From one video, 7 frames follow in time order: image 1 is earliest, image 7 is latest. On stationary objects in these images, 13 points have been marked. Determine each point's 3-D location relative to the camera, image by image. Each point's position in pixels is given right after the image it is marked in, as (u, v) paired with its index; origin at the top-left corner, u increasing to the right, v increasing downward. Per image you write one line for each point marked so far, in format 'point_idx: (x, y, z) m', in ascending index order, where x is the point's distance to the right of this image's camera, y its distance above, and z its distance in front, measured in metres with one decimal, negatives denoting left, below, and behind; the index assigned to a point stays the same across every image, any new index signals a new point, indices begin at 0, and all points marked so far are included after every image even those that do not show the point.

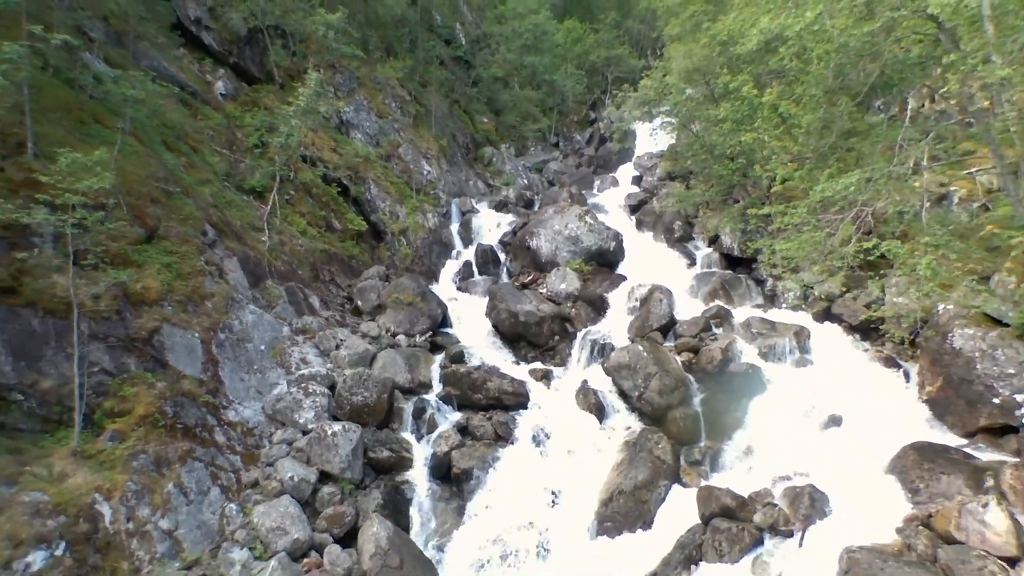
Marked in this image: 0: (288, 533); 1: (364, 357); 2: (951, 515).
0: (-3.1, -3.4, +9.0) m
1: (-3.1, -1.4, +13.4) m
2: (+5.3, -2.7, +7.8) m
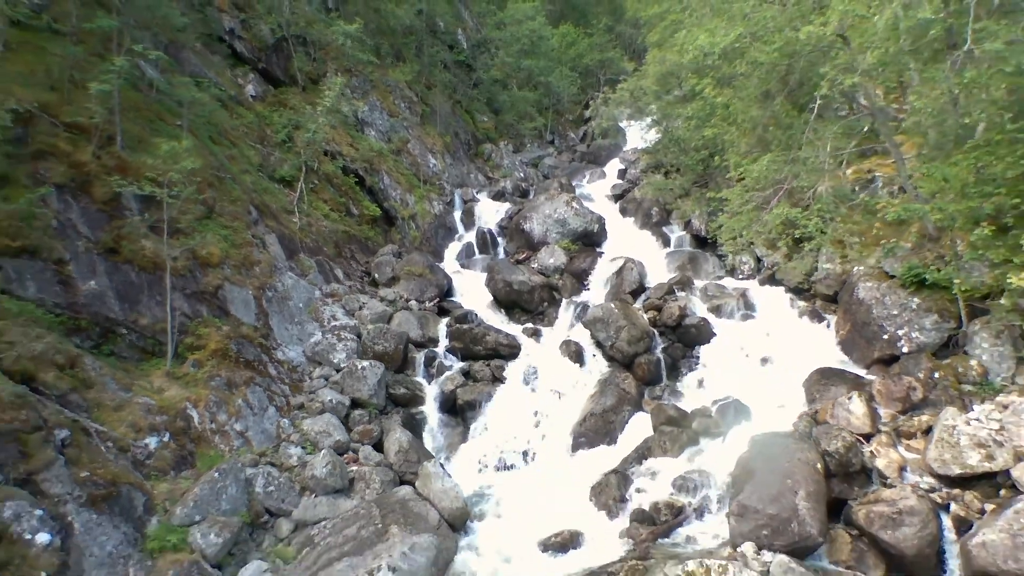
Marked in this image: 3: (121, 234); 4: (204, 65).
0: (-3.3, -2.7, +11.7) m
1: (-3.2, -0.7, +16.0) m
2: (+5.1, -1.9, +10.4) m
3: (-7.3, +1.0, +12.0) m
4: (-9.3, +6.8, +19.5) m
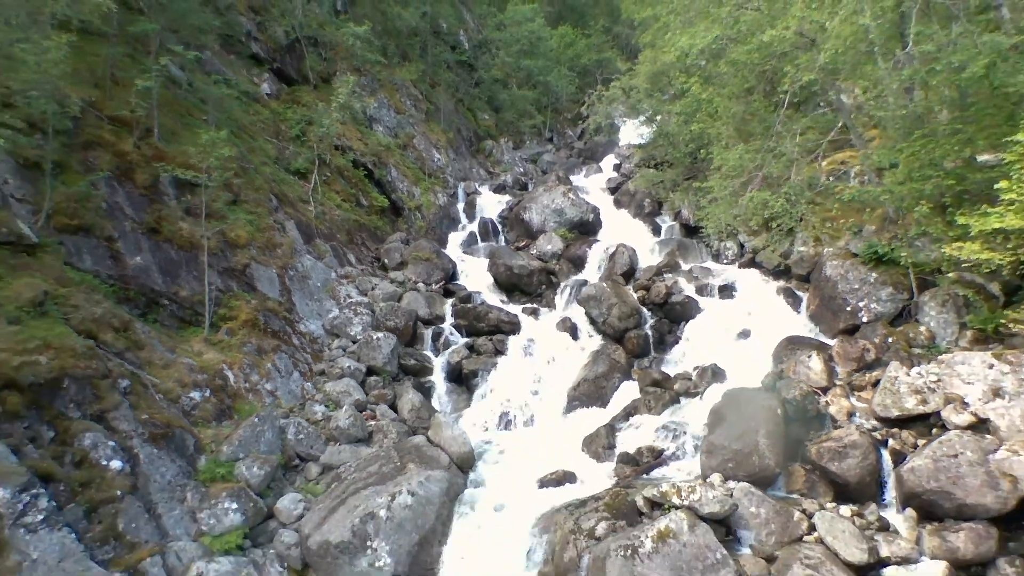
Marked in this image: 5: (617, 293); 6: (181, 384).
0: (-3.3, -2.2, +13.0) m
1: (-3.2, -0.2, +17.4) m
2: (+5.1, -1.4, +11.8) m
3: (-7.3, +1.5, +13.4) m
4: (-9.3, +7.3, +20.9) m
5: (+2.7, -0.1, +16.3) m
6: (-5.7, -1.6, +11.2) m
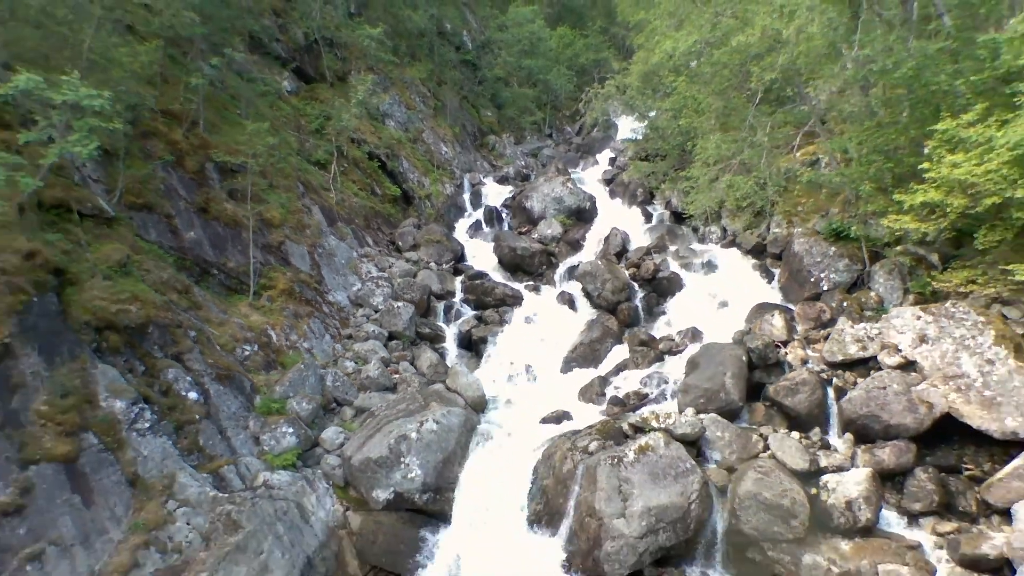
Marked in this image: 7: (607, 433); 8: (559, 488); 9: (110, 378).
0: (-3.1, -1.5, +14.9) m
1: (-3.1, +0.5, +19.3) m
2: (+5.3, -0.8, +13.7) m
3: (-7.2, +2.1, +15.3) m
4: (-9.2, +7.9, +22.7) m
5: (+2.8, +0.5, +18.2) m
6: (-5.6, -1.0, +13.1) m
7: (+1.7, -2.5, +11.2) m
8: (+0.8, -3.3, +10.9) m
9: (-5.8, -1.3, +9.4) m
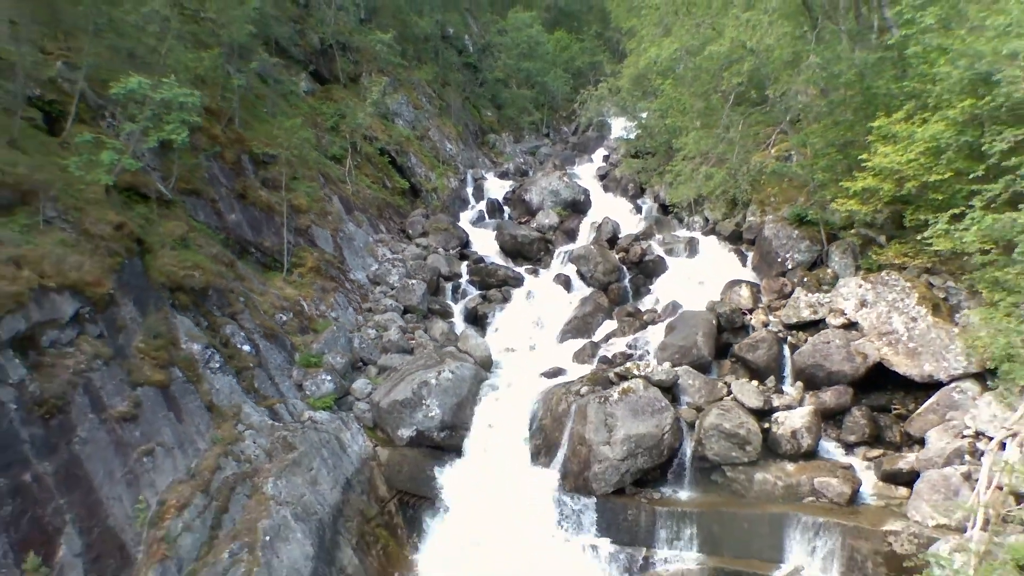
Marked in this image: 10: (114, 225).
0: (-3.1, -0.9, +16.9) m
1: (-3.0, +1.1, +21.3) m
2: (+5.3, -0.2, +15.8) m
3: (-7.1, +2.7, +17.3) m
4: (-9.1, +8.5, +24.7) m
5: (+2.8, +1.1, +20.2) m
6: (-5.5, -0.4, +15.1) m
7: (+1.7, -1.9, +13.2) m
8: (+0.9, -2.7, +12.9) m
9: (-5.7, -0.7, +11.4) m
10: (-6.8, +1.1, +11.0) m
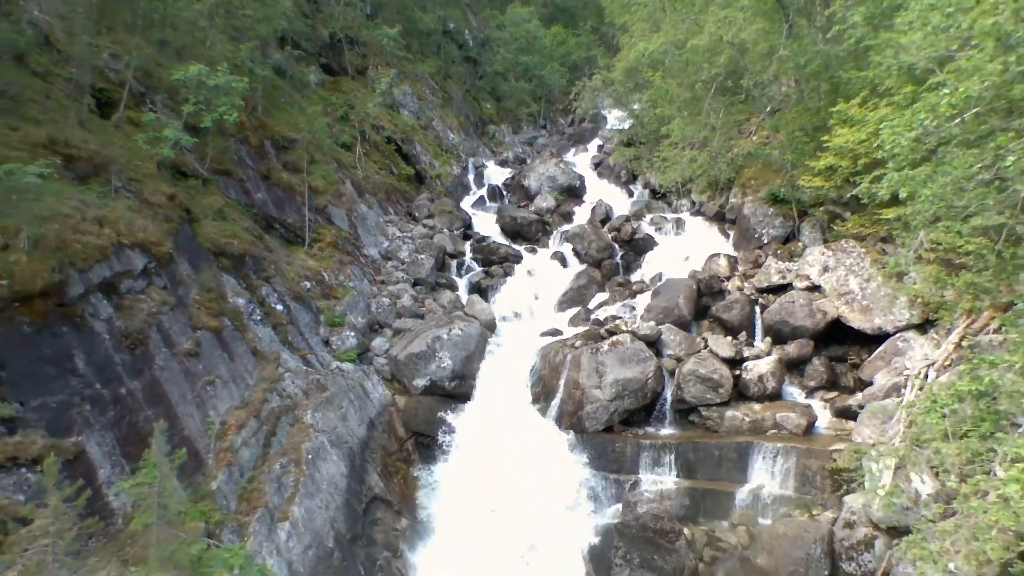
0: (-3.0, -0.1, +18.6) m
1: (-3.0, +1.9, +22.9) m
2: (+5.4, +0.6, +17.5) m
3: (-7.1, +3.5, +18.9) m
4: (-9.1, +9.4, +26.3) m
5: (+2.8, +1.9, +21.9) m
6: (-5.5, +0.4, +16.7) m
7: (+1.8, -1.1, +14.9) m
8: (+1.0, -1.9, +14.6) m
9: (-5.7, +0.1, +13.0) m
10: (-6.8, +1.8, +12.7) m
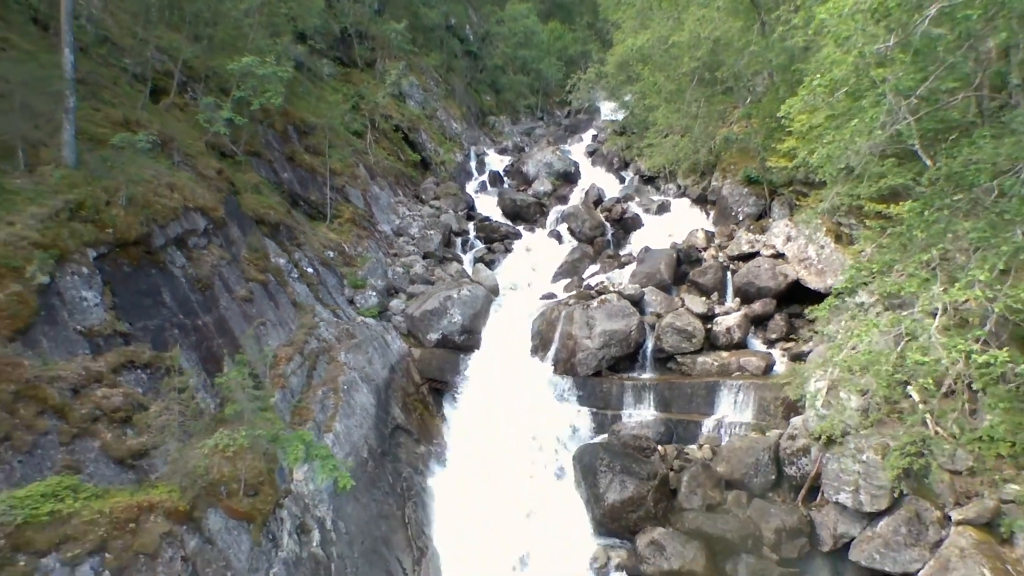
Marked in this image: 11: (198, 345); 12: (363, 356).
0: (-3.0, +0.8, +20.7) m
1: (-3.0, +2.8, +25.0) m
2: (+5.4, +1.5, +19.6) m
3: (-7.1, +4.5, +20.9) m
4: (-9.1, +10.4, +28.2) m
5: (+2.8, +2.9, +24.0) m
6: (-5.5, +1.3, +18.8) m
7: (+1.8, -0.3, +17.0) m
8: (+1.0, -1.1, +16.7) m
9: (-5.6, +0.9, +15.1) m
10: (-6.7, +2.7, +14.7) m
11: (-5.2, -1.0, +10.7) m
12: (-3.3, -1.5, +14.3) m
